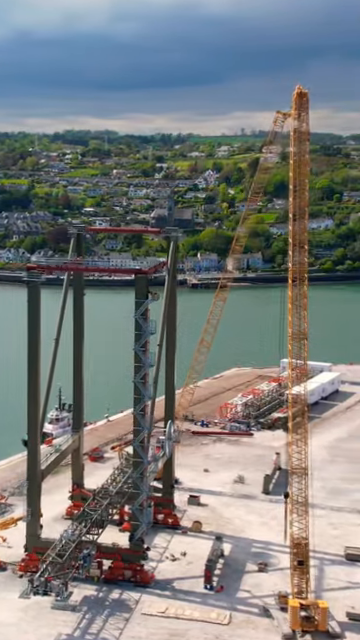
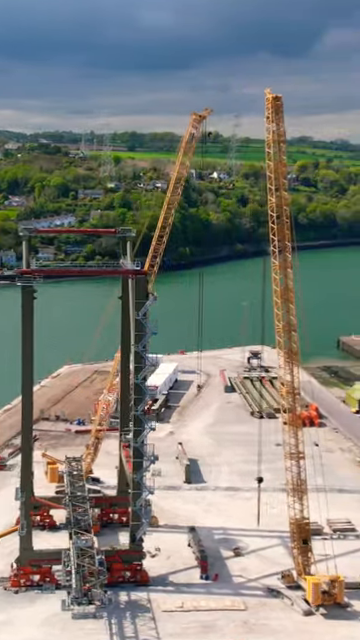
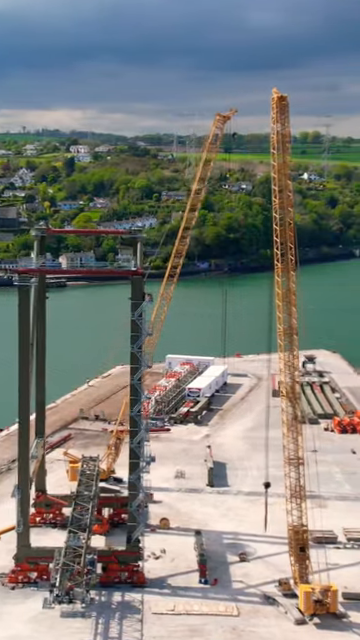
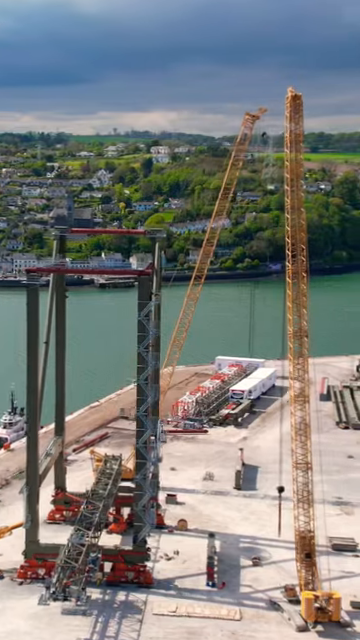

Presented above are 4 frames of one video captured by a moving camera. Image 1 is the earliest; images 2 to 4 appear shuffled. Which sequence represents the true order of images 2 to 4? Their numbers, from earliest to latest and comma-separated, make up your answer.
4, 3, 2
